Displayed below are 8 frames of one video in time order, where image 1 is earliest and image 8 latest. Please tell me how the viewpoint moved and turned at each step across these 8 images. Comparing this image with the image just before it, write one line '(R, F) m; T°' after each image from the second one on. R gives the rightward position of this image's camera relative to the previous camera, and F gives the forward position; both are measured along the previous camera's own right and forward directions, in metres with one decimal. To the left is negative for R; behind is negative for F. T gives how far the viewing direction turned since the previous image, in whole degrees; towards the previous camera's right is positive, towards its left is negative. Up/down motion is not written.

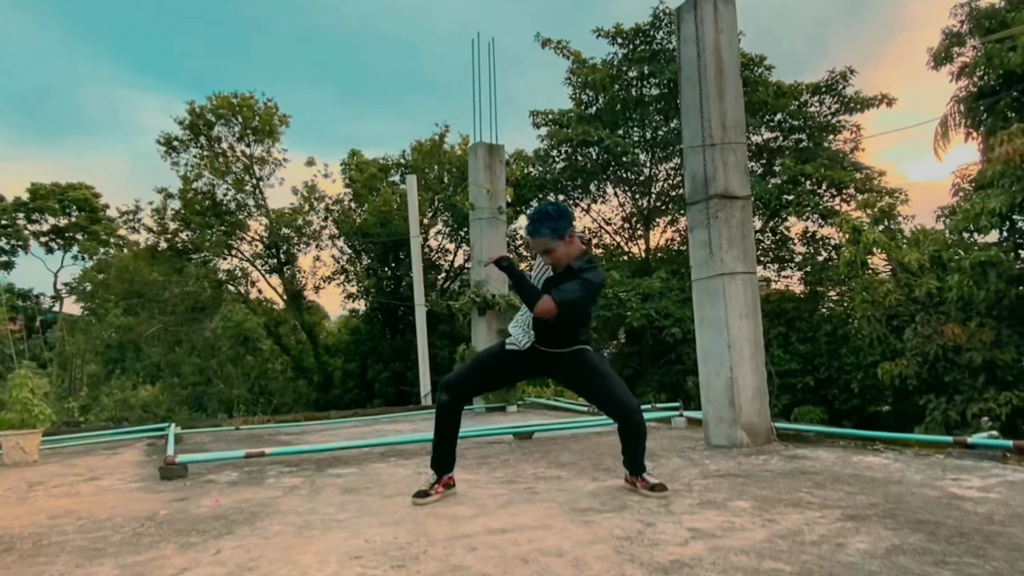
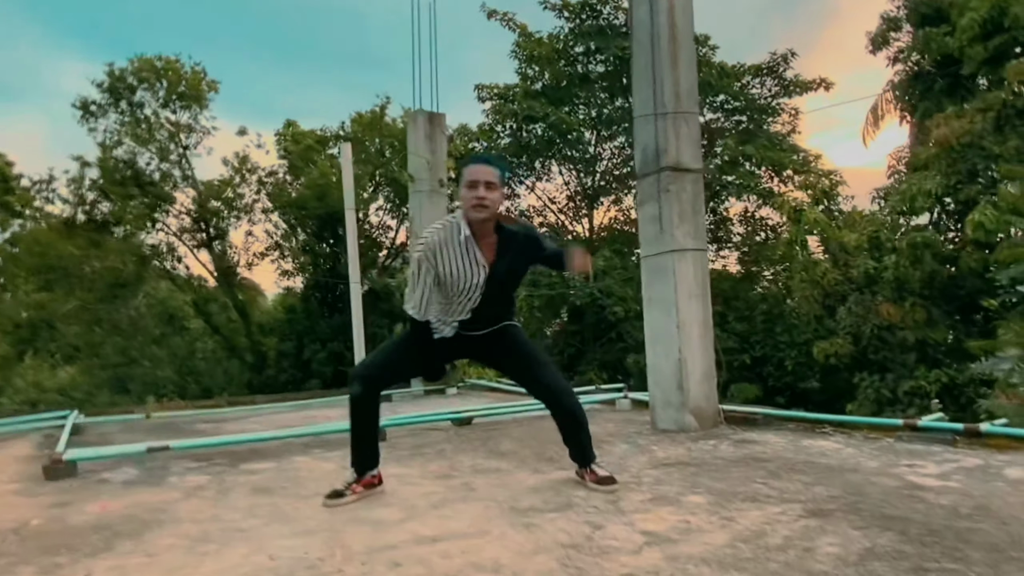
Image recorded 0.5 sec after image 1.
(+0.1, +0.2) m; +5°
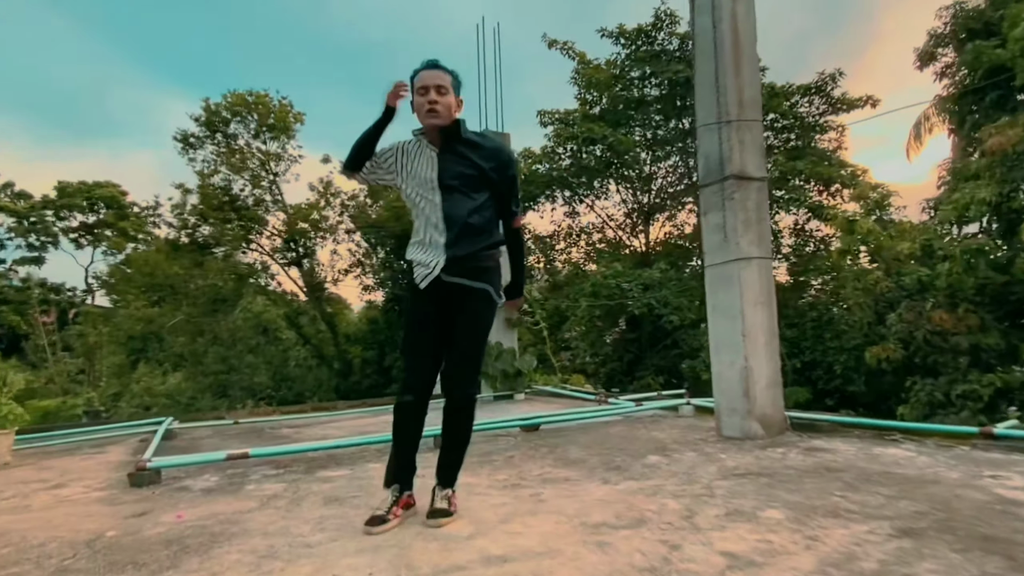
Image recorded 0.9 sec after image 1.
(-0.1, 0.0) m; -2°
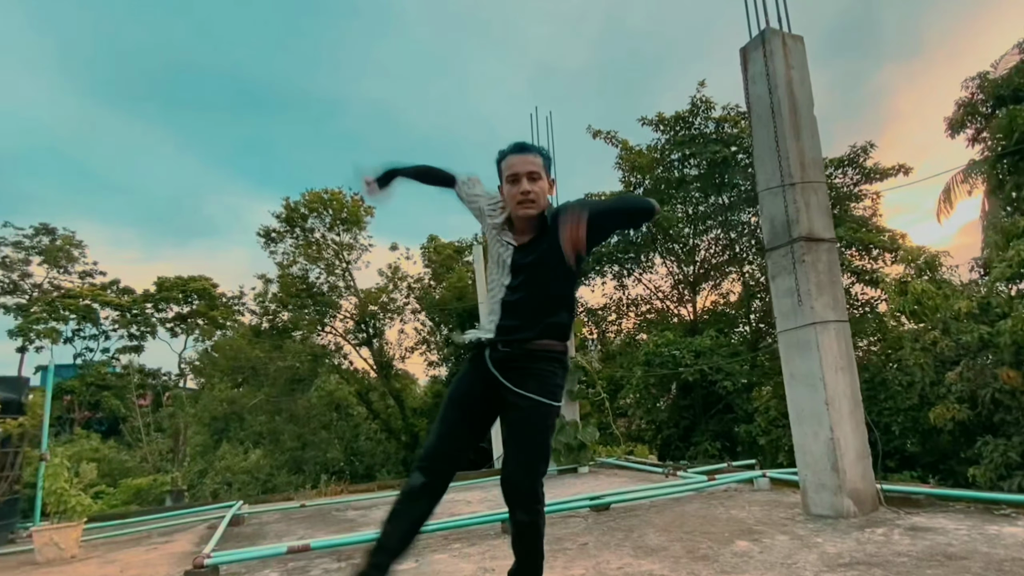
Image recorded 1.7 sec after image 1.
(-0.1, +0.2) m; -2°
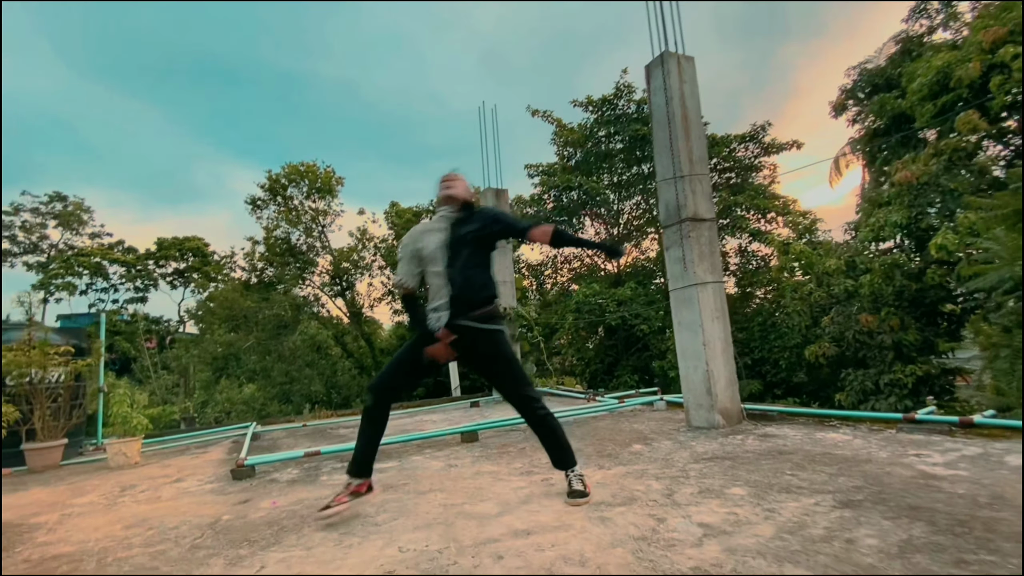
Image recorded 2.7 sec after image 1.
(-0.1, -0.5) m; +7°
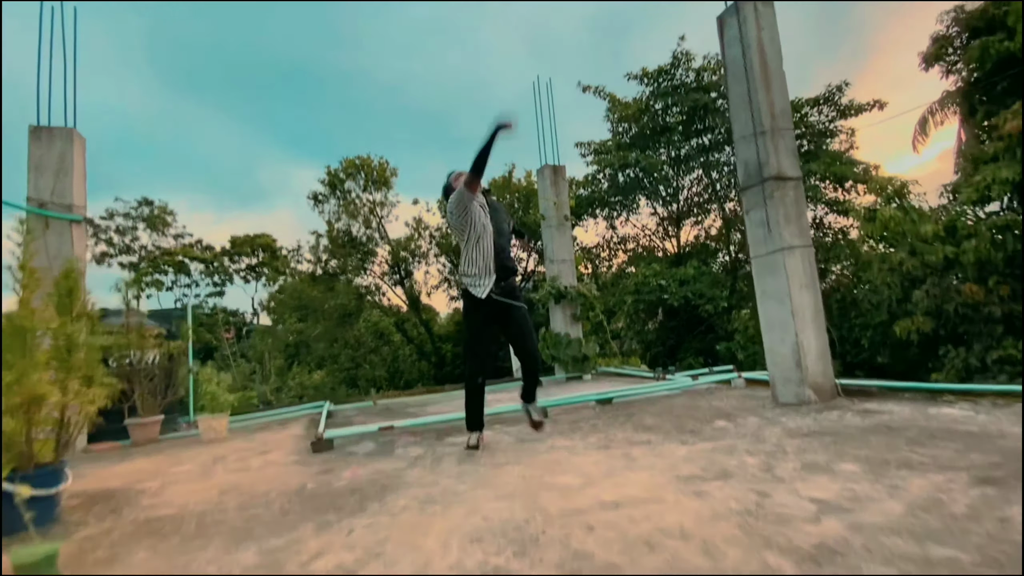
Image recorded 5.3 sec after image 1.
(-0.1, +0.1) m; -6°
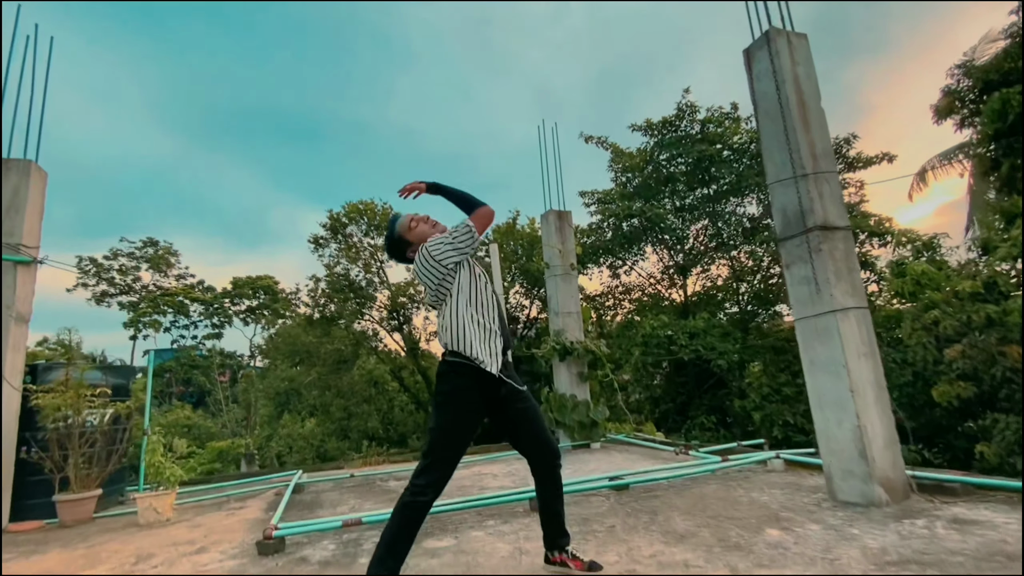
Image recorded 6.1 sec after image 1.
(0.0, +0.5) m; 0°
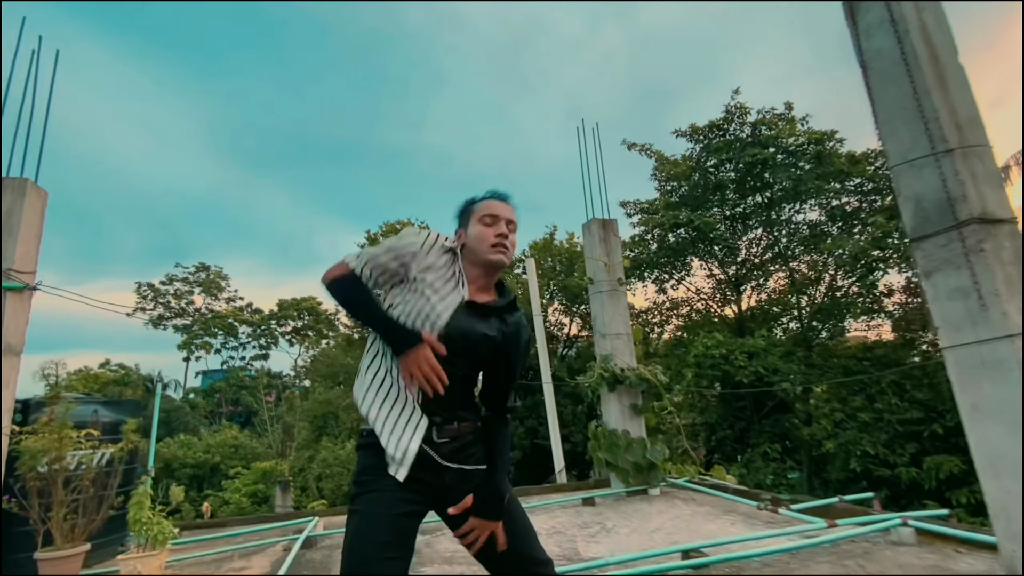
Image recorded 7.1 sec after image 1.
(0.0, +0.6) m; -5°
